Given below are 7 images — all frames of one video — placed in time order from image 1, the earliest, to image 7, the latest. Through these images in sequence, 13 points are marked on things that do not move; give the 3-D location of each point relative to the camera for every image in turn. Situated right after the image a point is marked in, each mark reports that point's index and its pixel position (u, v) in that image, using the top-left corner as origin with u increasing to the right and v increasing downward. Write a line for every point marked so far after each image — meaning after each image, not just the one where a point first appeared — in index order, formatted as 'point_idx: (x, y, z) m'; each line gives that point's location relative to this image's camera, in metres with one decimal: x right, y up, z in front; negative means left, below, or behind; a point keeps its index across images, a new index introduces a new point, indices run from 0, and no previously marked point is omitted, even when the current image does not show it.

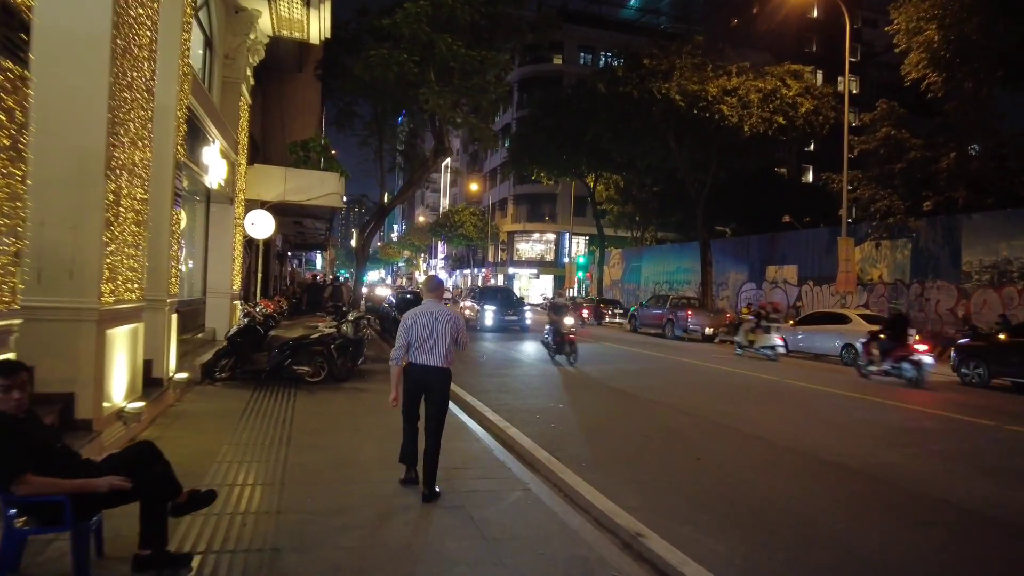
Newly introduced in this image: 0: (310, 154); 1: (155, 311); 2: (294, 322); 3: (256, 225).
0: (-5.5, +3.7, +18.1) m
1: (-4.9, -0.3, +9.1) m
2: (-4.8, -0.8, +14.3) m
3: (-6.1, +1.5, +15.7) m
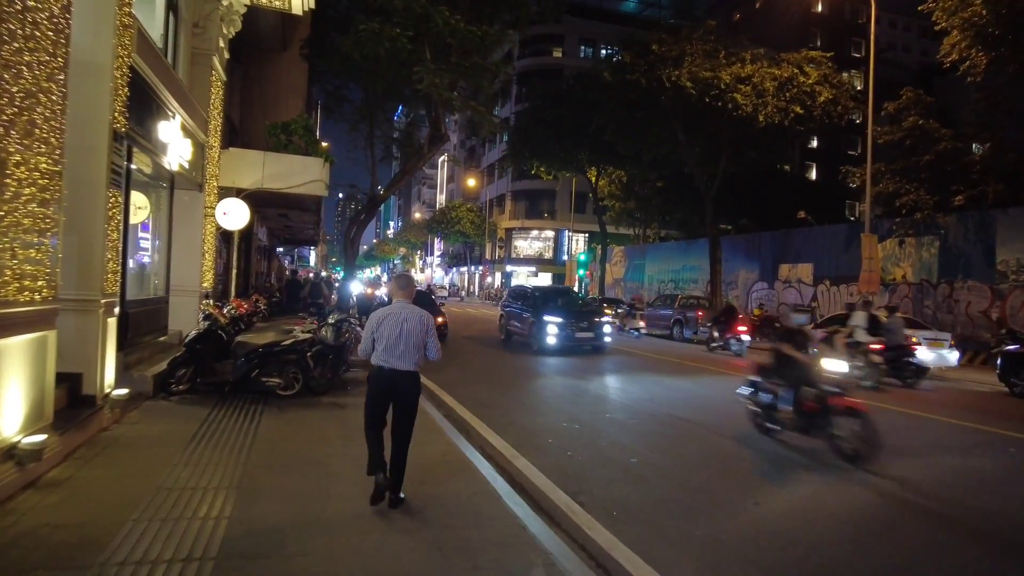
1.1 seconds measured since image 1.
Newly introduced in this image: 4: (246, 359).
0: (-5.5, +3.7, +16.4) m
1: (-4.8, -0.3, +7.5) m
2: (-4.7, -0.8, +12.6) m
3: (-6.0, +1.6, +14.0) m
4: (-4.0, -1.1, +10.0) m
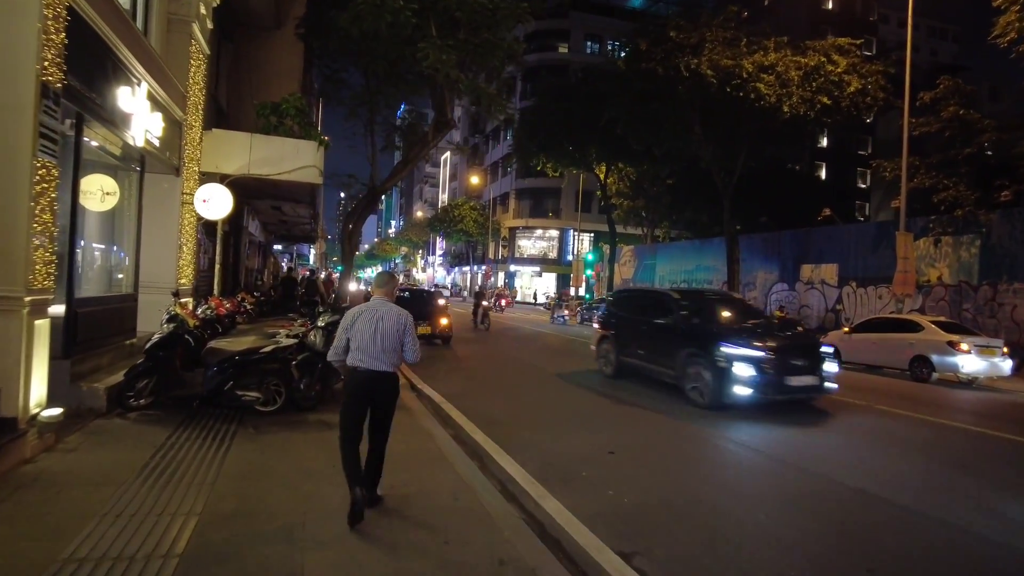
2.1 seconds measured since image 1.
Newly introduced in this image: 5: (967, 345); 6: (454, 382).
0: (-5.1, +3.8, +14.9) m
1: (-4.5, -0.2, +5.9) m
2: (-4.4, -0.7, +11.0) m
3: (-5.7, +1.6, +12.4) m
4: (-3.7, -1.0, +8.4) m
5: (+11.6, -1.5, +16.9) m
6: (-1.1, -1.9, +13.1) m
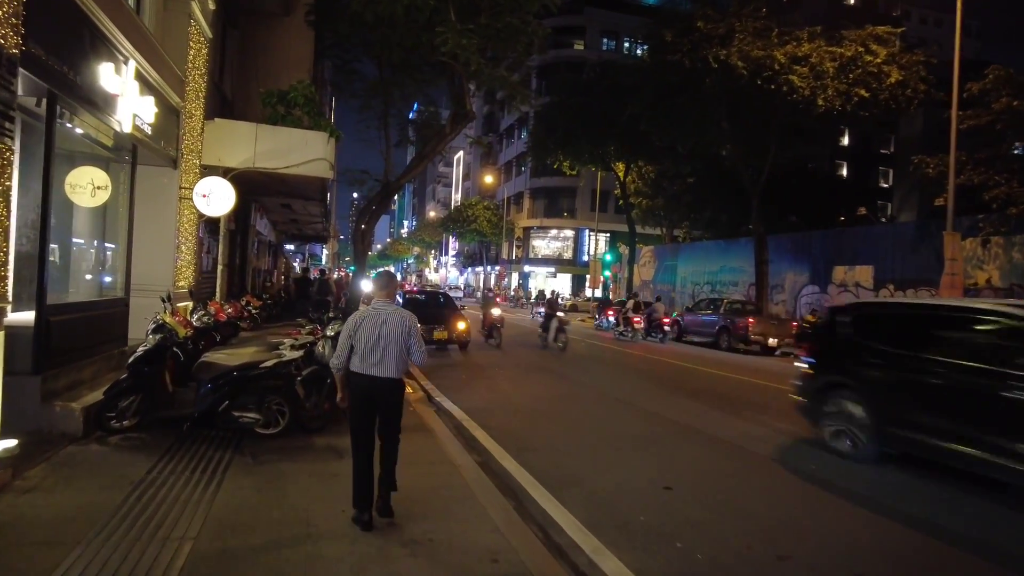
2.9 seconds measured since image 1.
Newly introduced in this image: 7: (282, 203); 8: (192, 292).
0: (-4.6, +3.7, +13.8) m
1: (-4.2, -0.3, +4.8) m
2: (-4.0, -0.8, +9.9) m
3: (-5.2, +1.6, +11.4) m
4: (-3.3, -1.1, +7.3) m
5: (+12.2, -1.6, +15.5) m
6: (-0.6, -2.0, +12.0) m
7: (-6.9, +2.6, +19.7) m
8: (-6.1, -0.1, +12.5) m
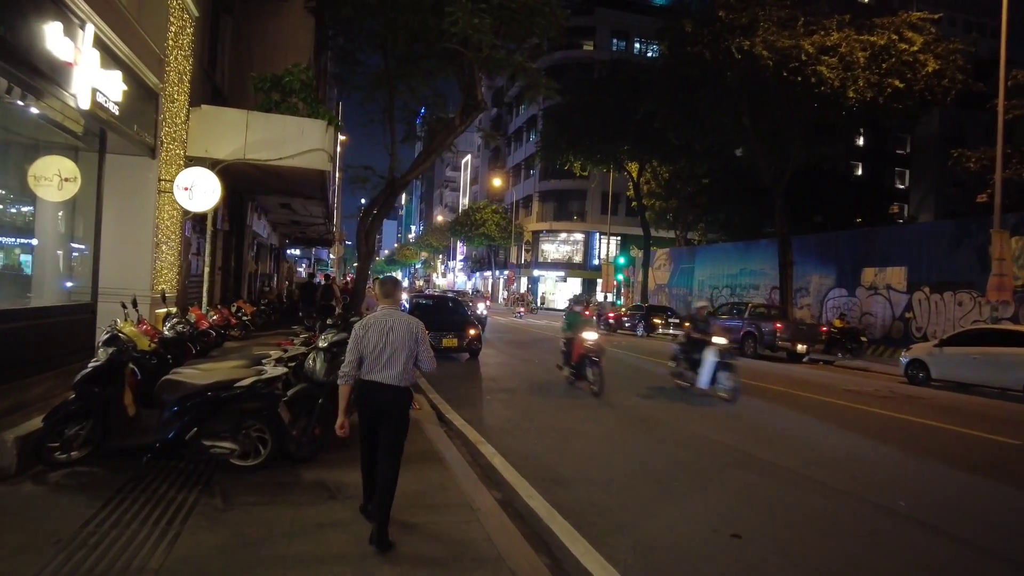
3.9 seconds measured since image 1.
0: (-4.3, +3.6, +12.6) m
1: (-3.9, -0.3, +3.6) m
2: (-3.7, -0.8, +8.7) m
3: (-4.9, +1.5, +10.2) m
4: (-3.1, -1.1, +6.0) m
5: (+12.6, -1.6, +14.1) m
6: (-0.3, -2.0, +10.7) m
7: (-6.5, +2.4, +18.5) m
8: (-5.8, -0.1, +11.3) m
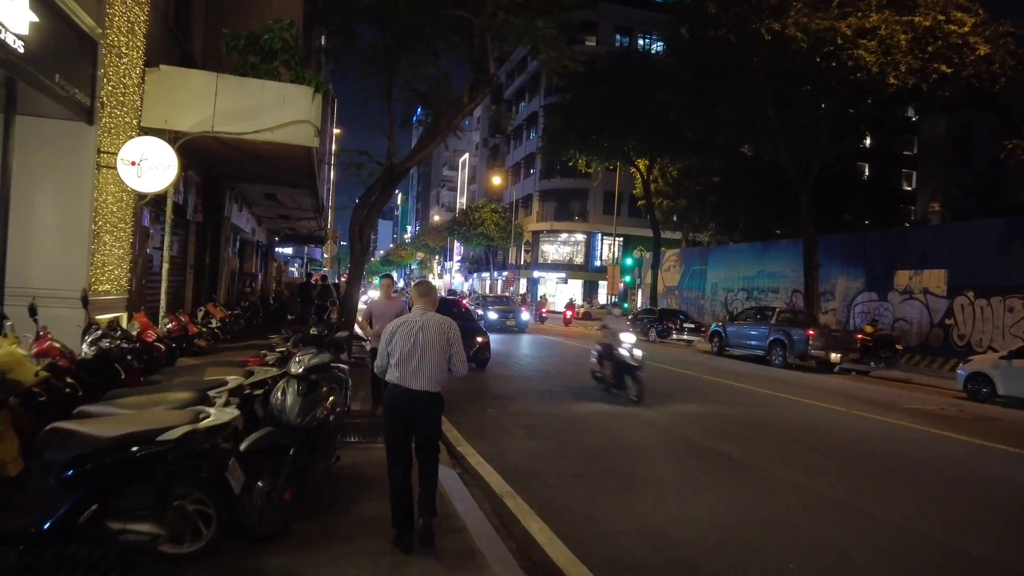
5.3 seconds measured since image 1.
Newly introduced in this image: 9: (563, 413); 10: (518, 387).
0: (-3.9, +3.6, +10.5) m
1: (-3.5, -0.3, +1.5) m
2: (-3.3, -0.8, +6.6) m
3: (-4.5, +1.5, +8.1) m
4: (-2.7, -1.1, +3.9) m
5: (+12.9, -1.7, +12.1) m
6: (0.0, -2.1, +8.6) m
7: (-6.2, +2.4, +16.4) m
8: (-5.4, -0.1, +9.2) m
9: (+0.8, -2.1, +10.8) m
10: (+0.2, -2.0, +13.4) m
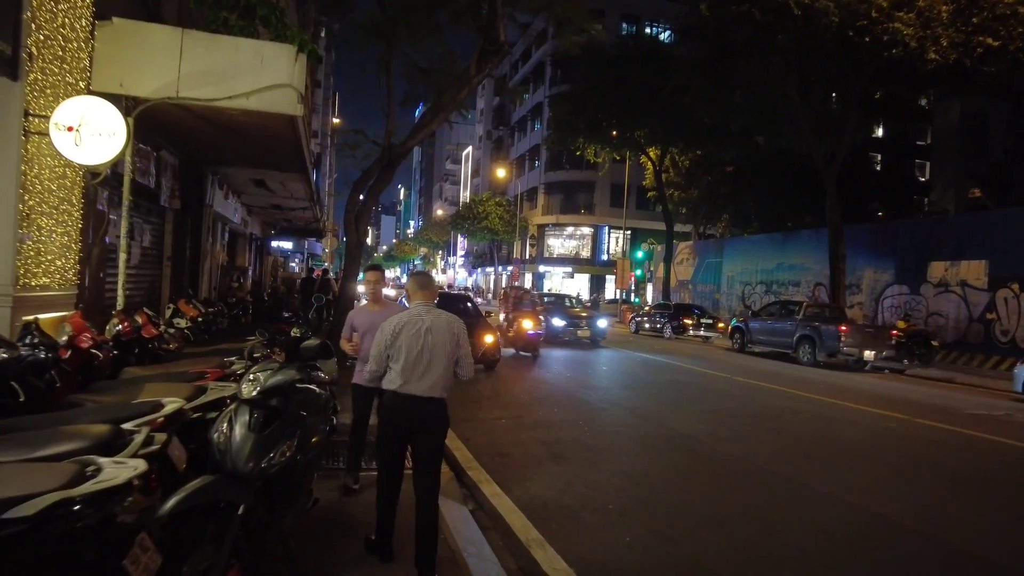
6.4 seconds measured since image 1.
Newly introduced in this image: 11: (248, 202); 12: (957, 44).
0: (-3.7, +3.7, +9.0) m
1: (-3.3, -0.3, 0.0) m
2: (-3.1, -0.8, +5.1) m
3: (-4.3, +1.5, +6.6) m
4: (-2.4, -1.1, +2.5) m
5: (+13.2, -1.6, +10.6) m
6: (+0.3, -2.0, +7.1) m
7: (-5.9, +2.5, +15.0) m
8: (-5.2, -0.1, +7.8) m
9: (+1.1, -2.0, +9.3) m
10: (+0.4, -1.9, +11.9) m
11: (-7.6, +2.4, +19.1) m
12: (+13.2, +7.3, +19.6) m
